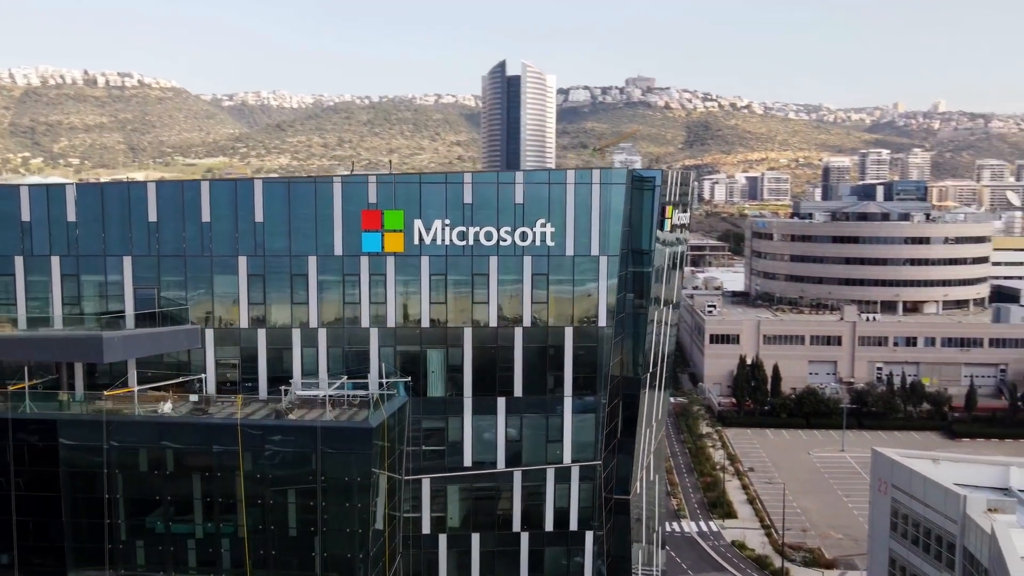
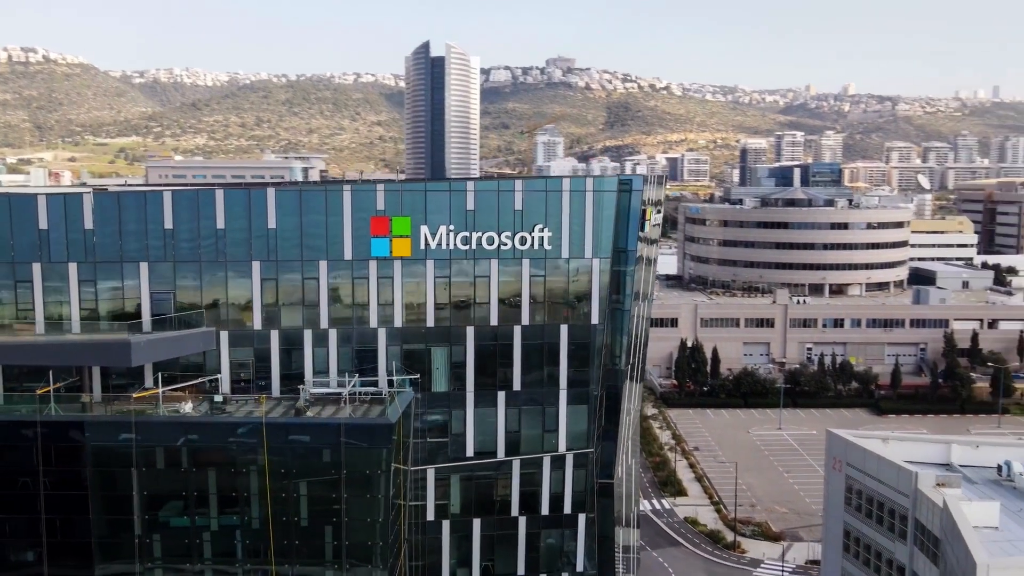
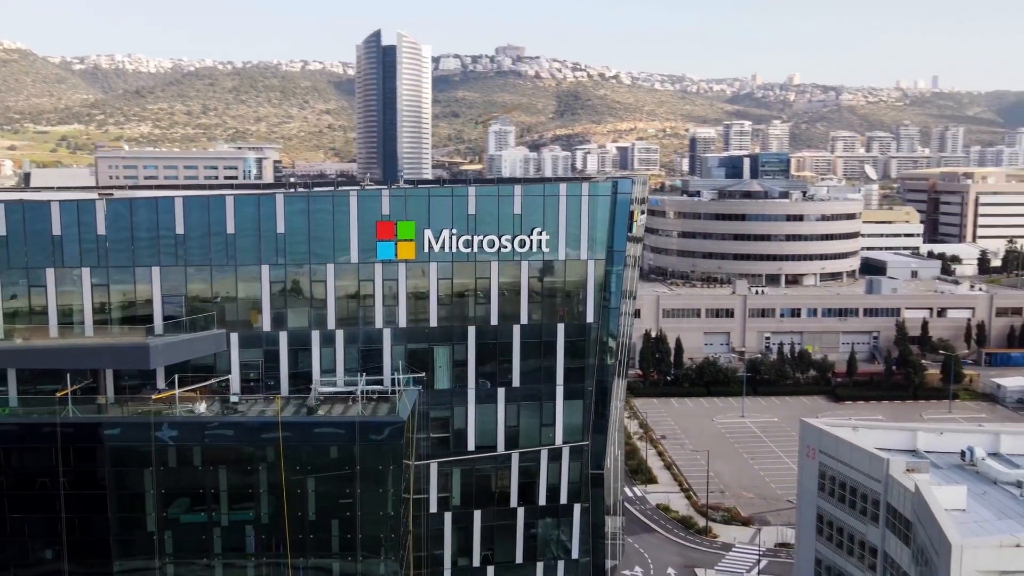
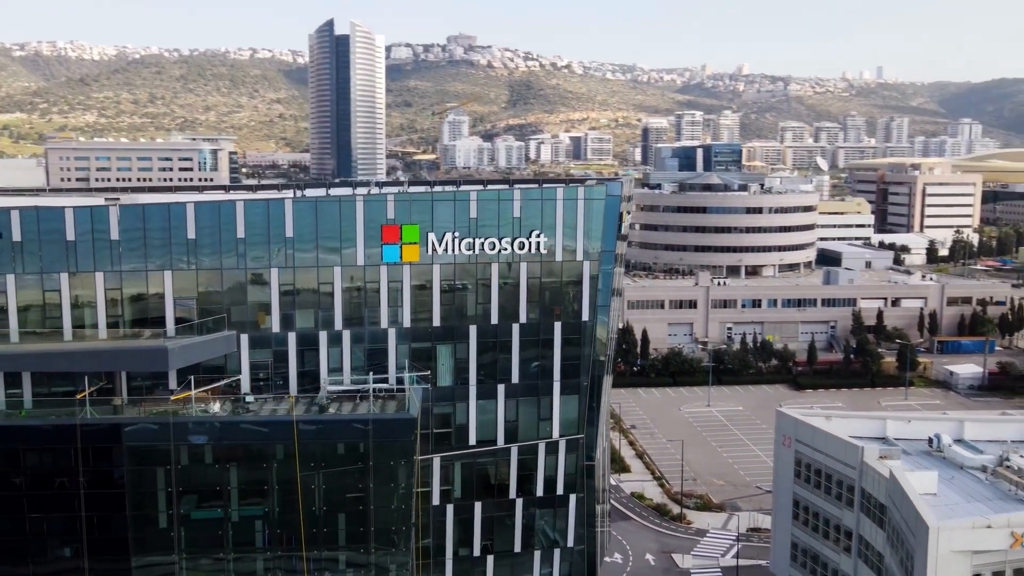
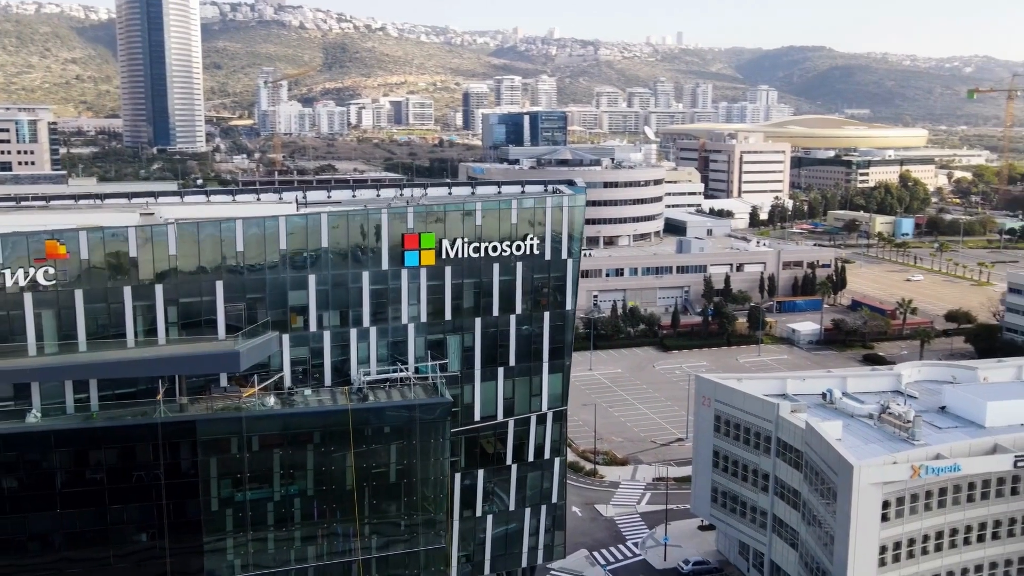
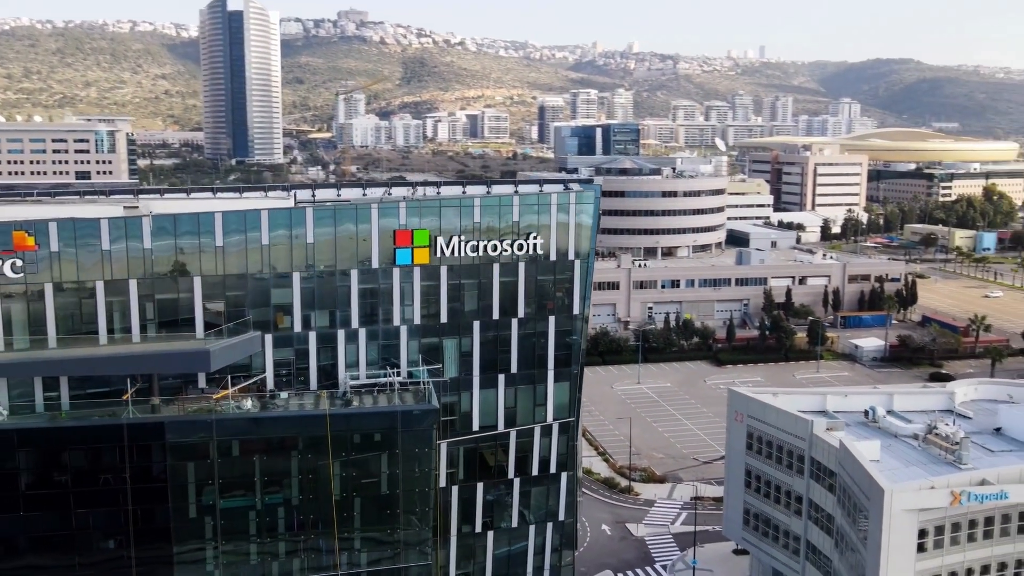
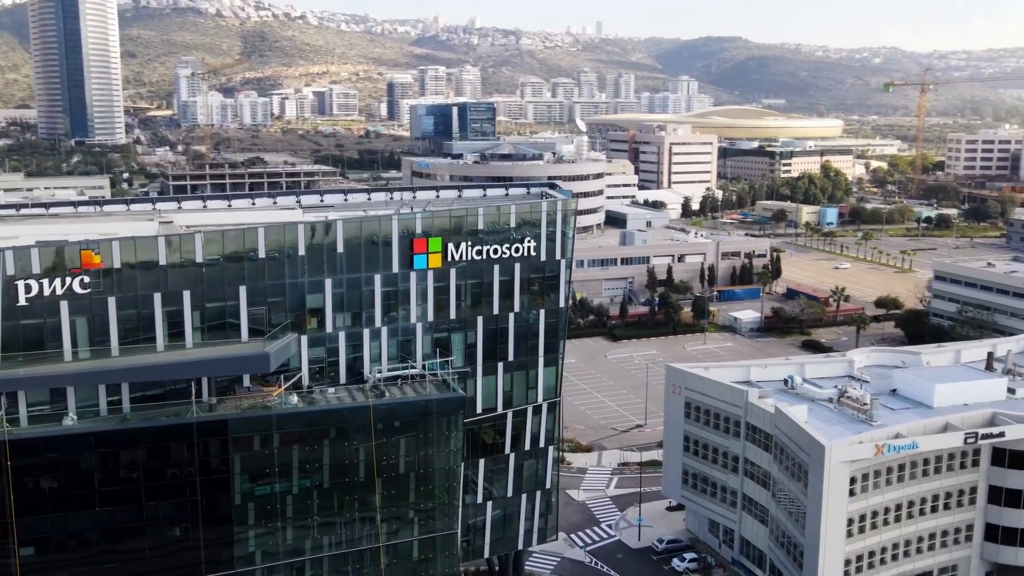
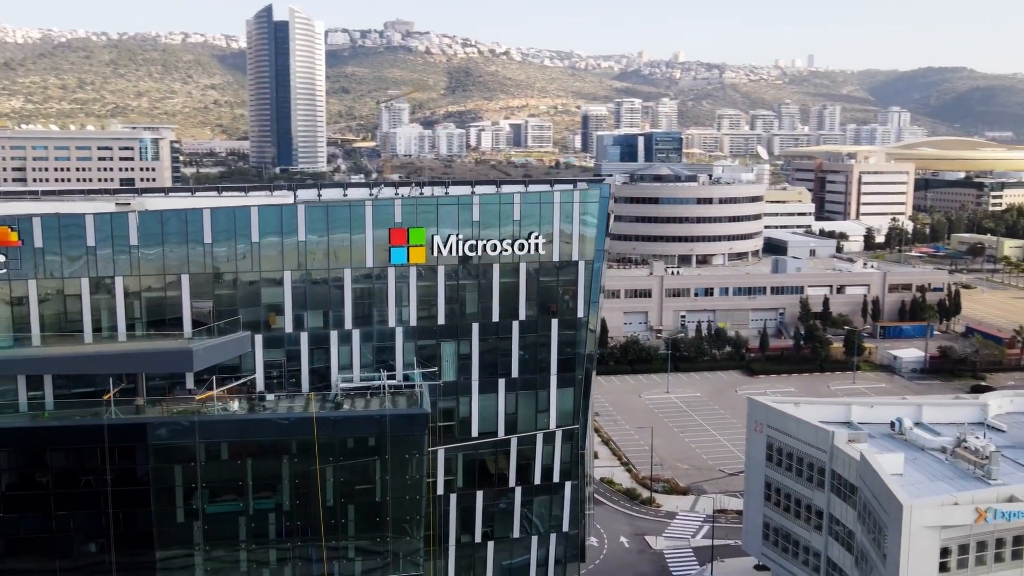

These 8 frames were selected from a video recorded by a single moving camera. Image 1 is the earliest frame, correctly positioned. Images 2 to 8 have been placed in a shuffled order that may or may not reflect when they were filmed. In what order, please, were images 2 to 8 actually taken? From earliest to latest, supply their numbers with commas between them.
2, 3, 4, 8, 6, 5, 7
